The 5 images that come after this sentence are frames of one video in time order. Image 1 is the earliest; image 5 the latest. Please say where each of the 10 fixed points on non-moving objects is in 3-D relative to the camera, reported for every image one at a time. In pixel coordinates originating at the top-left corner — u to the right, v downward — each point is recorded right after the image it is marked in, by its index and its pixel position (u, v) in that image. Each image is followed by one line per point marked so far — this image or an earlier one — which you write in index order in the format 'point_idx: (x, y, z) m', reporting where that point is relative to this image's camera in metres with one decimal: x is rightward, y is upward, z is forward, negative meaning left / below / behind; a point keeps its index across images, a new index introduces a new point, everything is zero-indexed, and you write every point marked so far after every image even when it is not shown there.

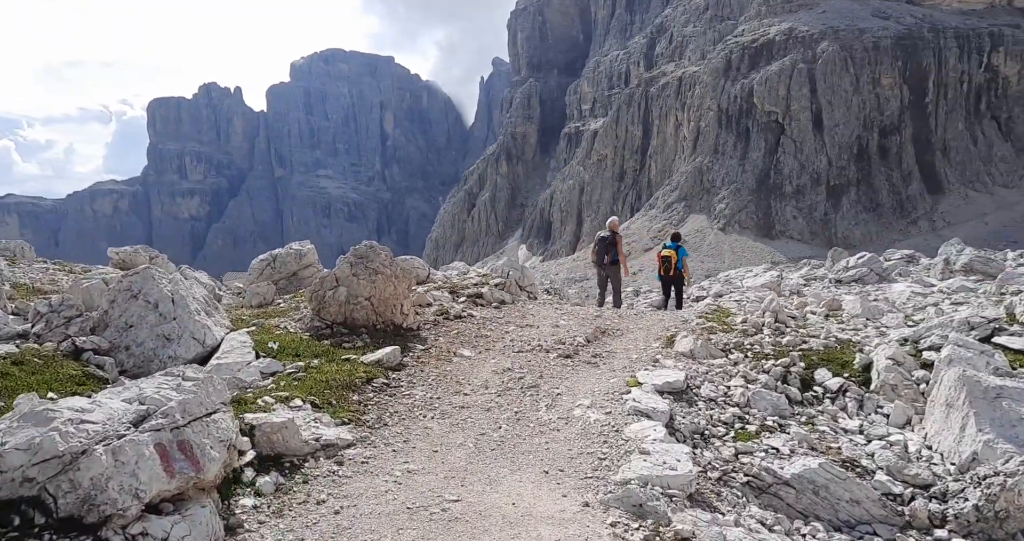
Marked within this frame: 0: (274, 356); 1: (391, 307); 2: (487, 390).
0: (-3.5, -1.3, +10.2) m
1: (-2.2, -0.7, +12.2) m
2: (-0.4, -1.8, +10.3) m
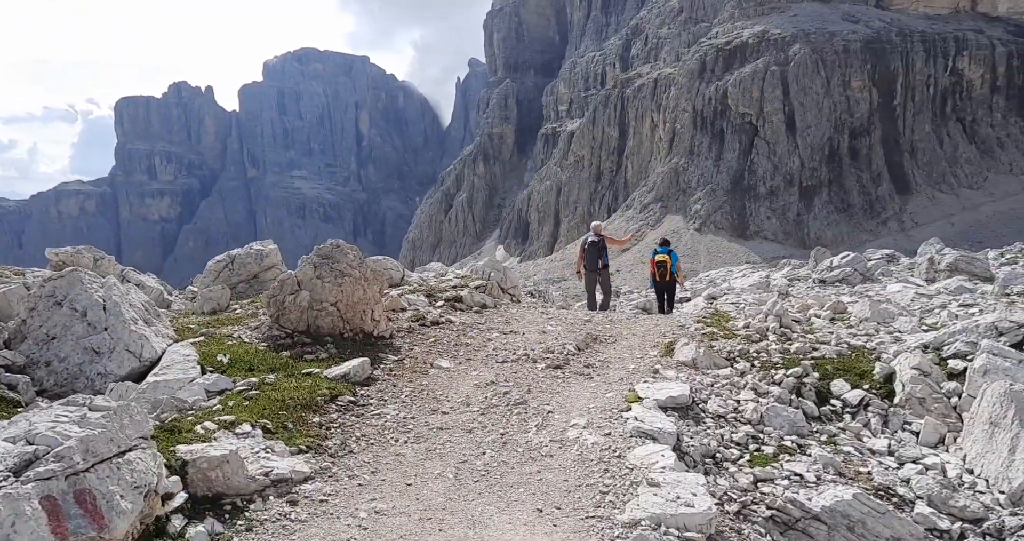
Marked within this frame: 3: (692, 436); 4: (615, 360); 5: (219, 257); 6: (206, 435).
0: (-3.7, -1.3, +8.9) m
1: (-2.4, -0.7, +11.0) m
2: (-0.6, -1.8, +9.1) m
3: (+2.1, -2.0, +8.2) m
4: (+1.7, -1.4, +11.1) m
5: (-6.2, +0.3, +14.7) m
6: (-3.1, -1.7, +7.0) m
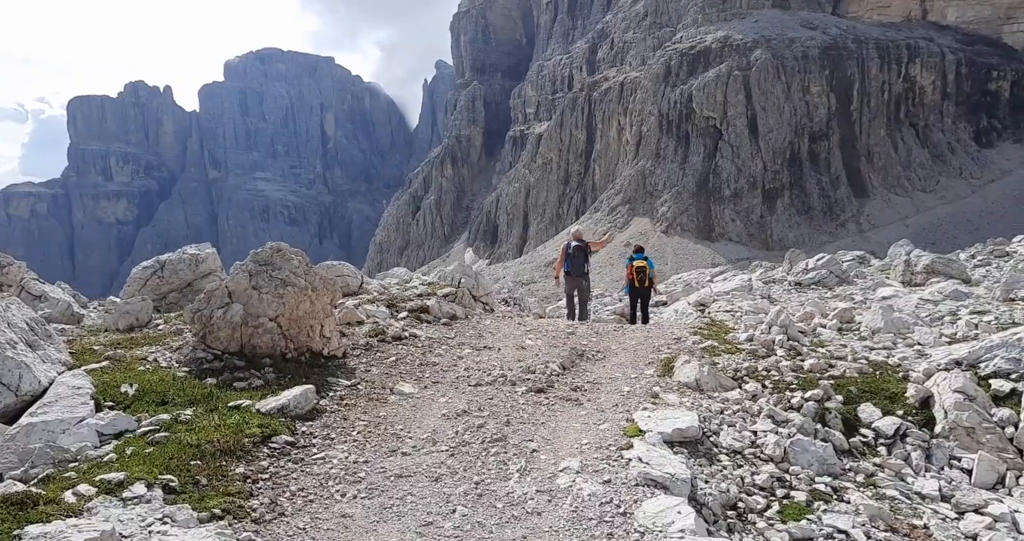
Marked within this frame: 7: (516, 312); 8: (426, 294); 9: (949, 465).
0: (-4.0, -1.4, +7.1) m
1: (-2.8, -0.8, +9.3) m
2: (-0.8, -1.9, +7.5) m
3: (+1.9, -2.1, +6.7) m
4: (+1.3, -1.5, +9.6) m
5: (-6.8, +0.1, +12.8) m
6: (-3.3, -1.8, +5.3) m
7: (+0.1, -0.9, +15.8) m
8: (-1.7, -0.5, +13.9) m
9: (+4.7, -2.1, +7.3) m
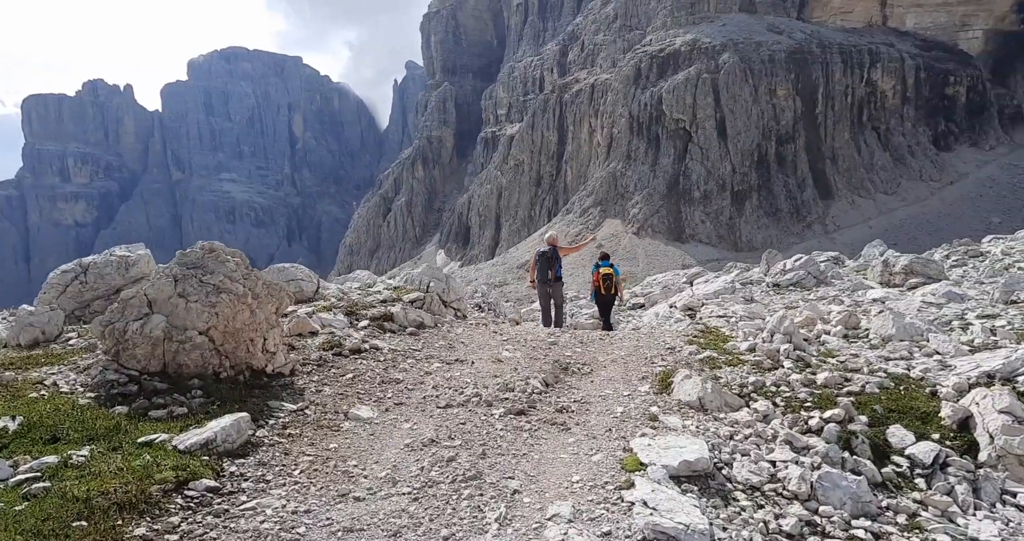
0: (-4.2, -1.5, +5.7) m
1: (-3.1, -0.8, +7.9) m
2: (-1.0, -1.9, +6.2) m
3: (+1.7, -2.1, +5.5) m
4: (+1.0, -1.6, +8.4) m
5: (-7.2, +0.1, +11.2) m
6: (-3.4, -1.8, +3.8) m
7: (-0.5, -1.0, +14.5) m
8: (-2.2, -0.5, +12.5) m
9: (+4.4, -2.1, +6.2) m
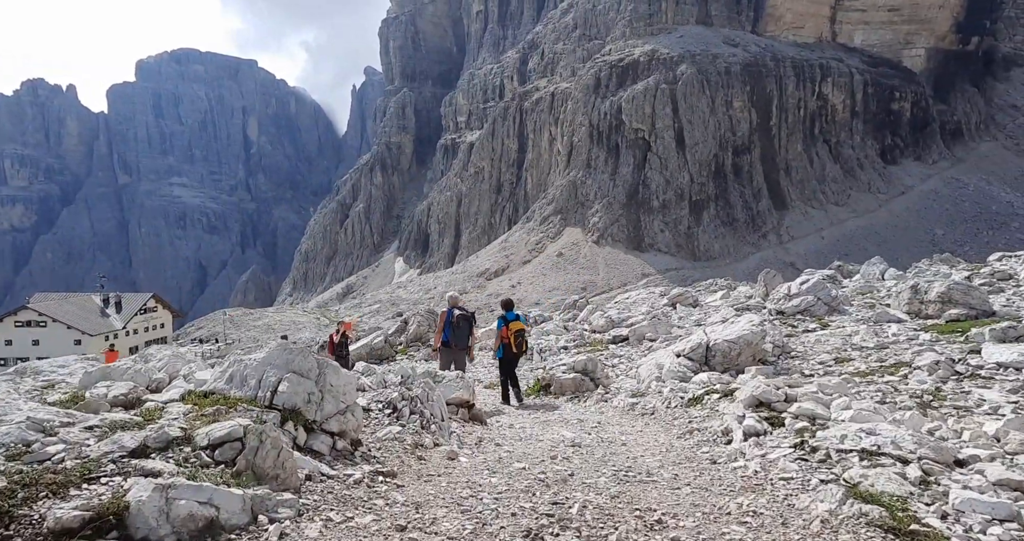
0: (-4.3, -2.2, -1.5) m
1: (-3.4, -1.6, +0.8) m
2: (-1.2, -2.7, -0.8) m
3: (+1.6, -2.8, -1.3) m
4: (+0.7, -2.4, +1.5) m
5: (-7.7, -0.7, +3.9) m
6: (-3.4, -2.5, -3.3) m
7: (-1.2, -1.8, +7.5) m
8: (-2.8, -1.3, +5.5) m
9: (+4.2, -2.9, -0.4) m
